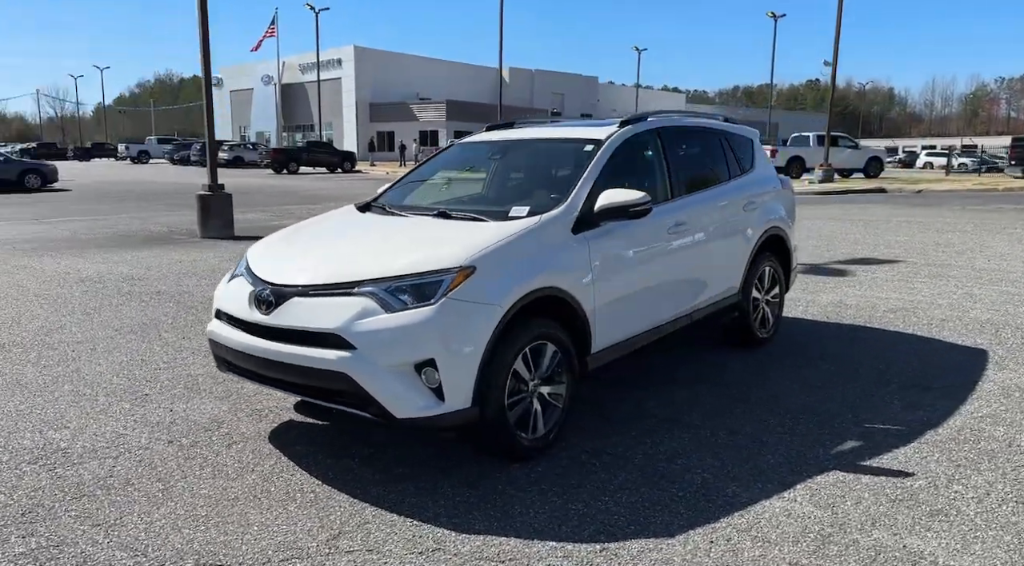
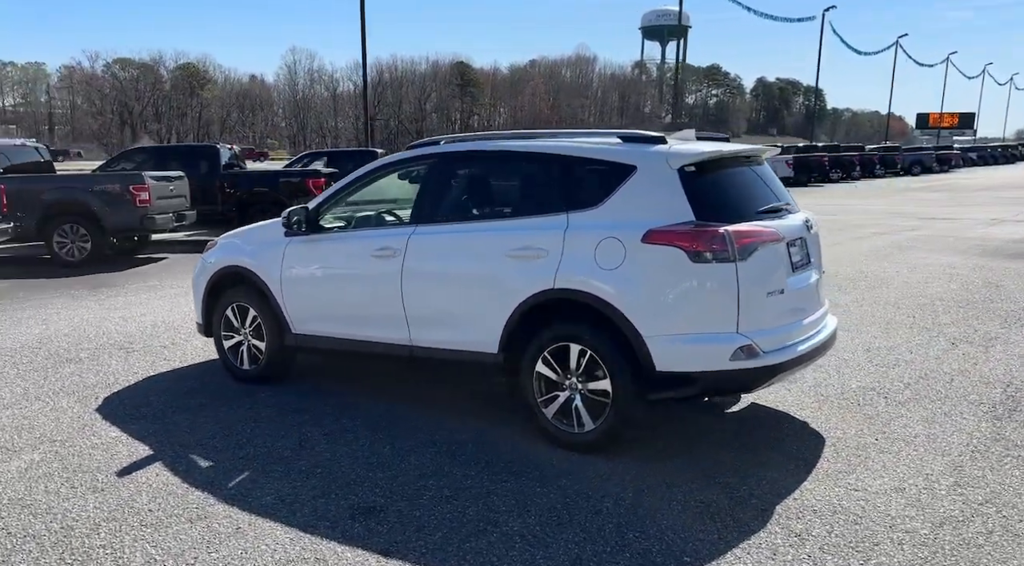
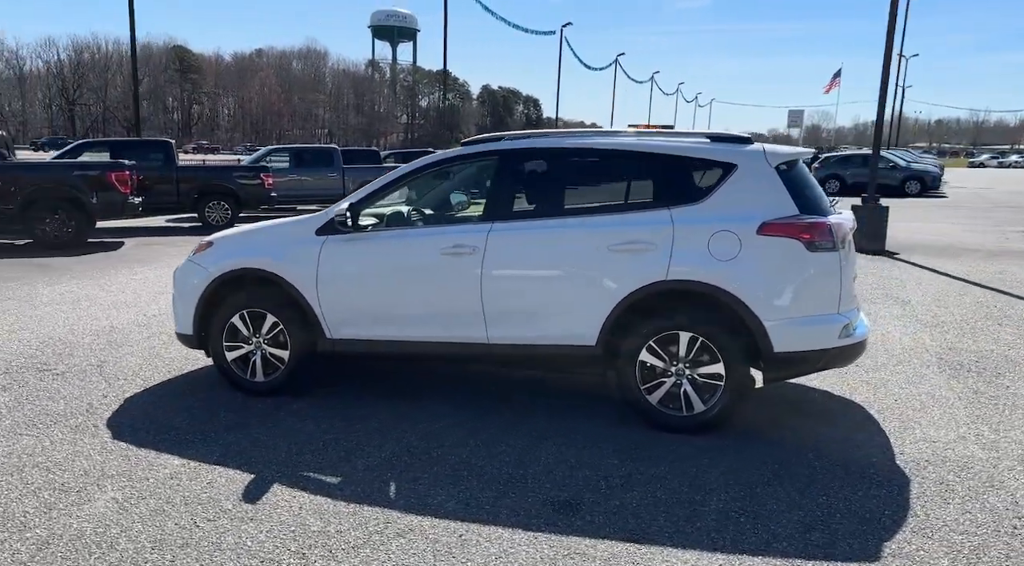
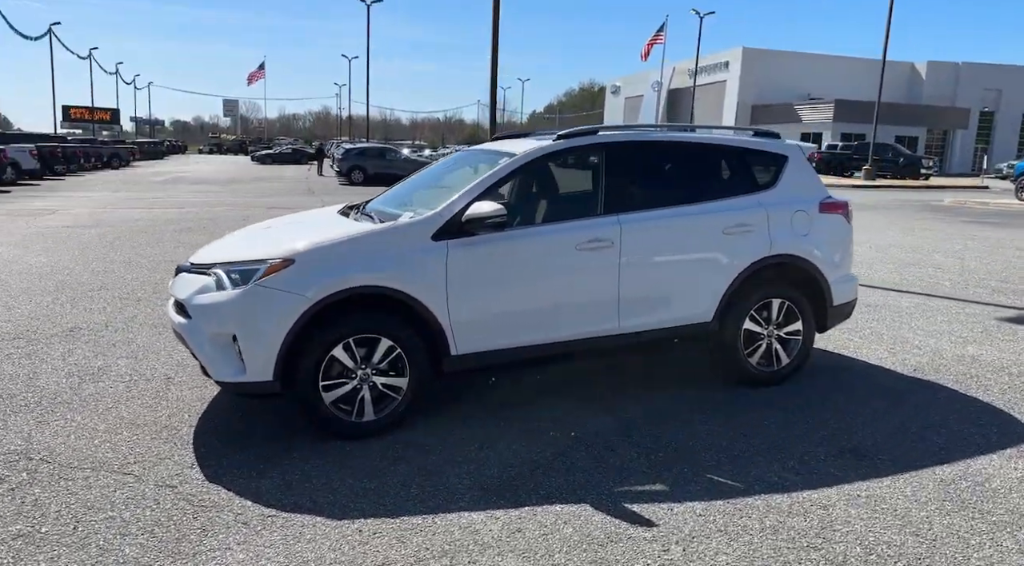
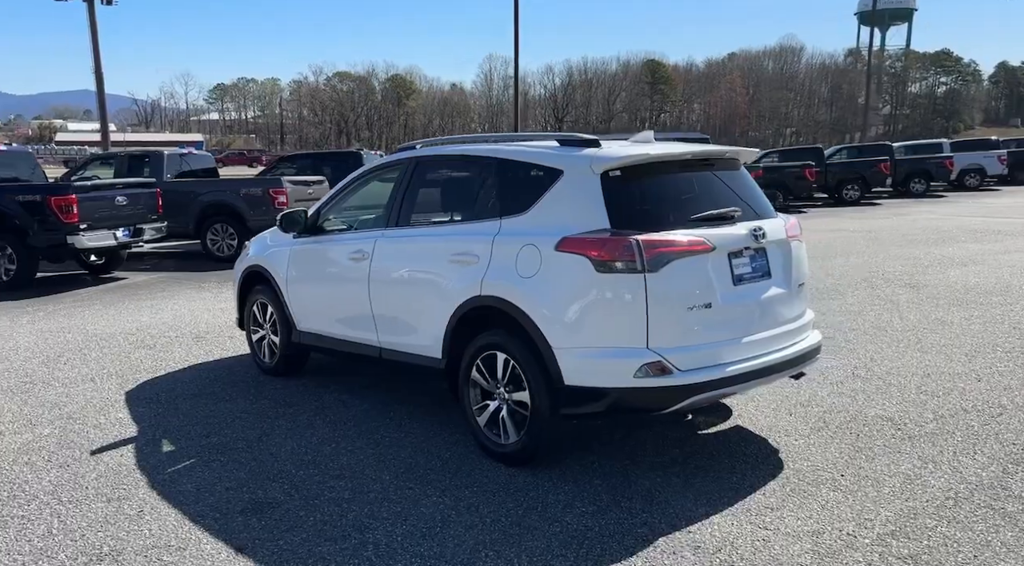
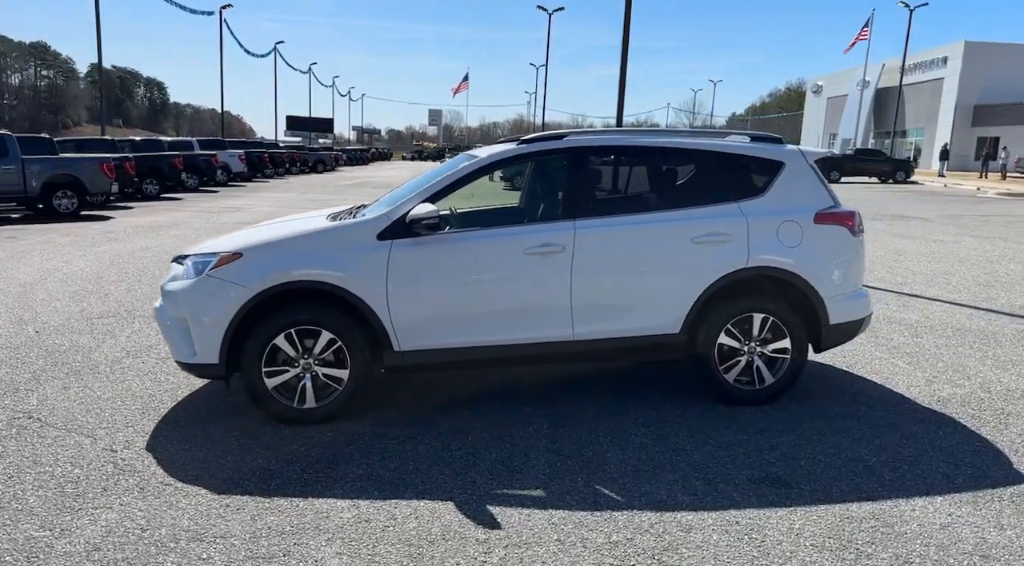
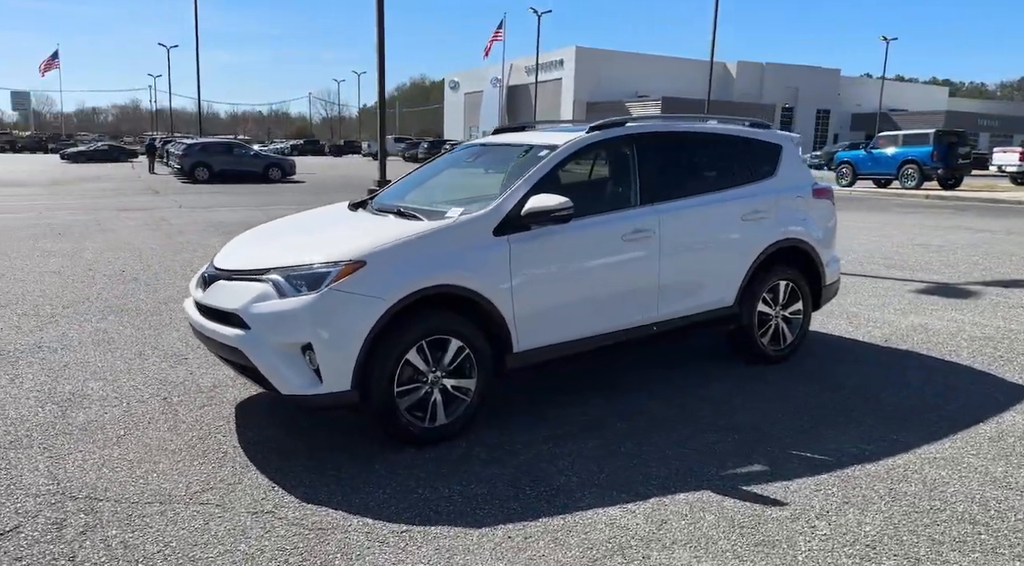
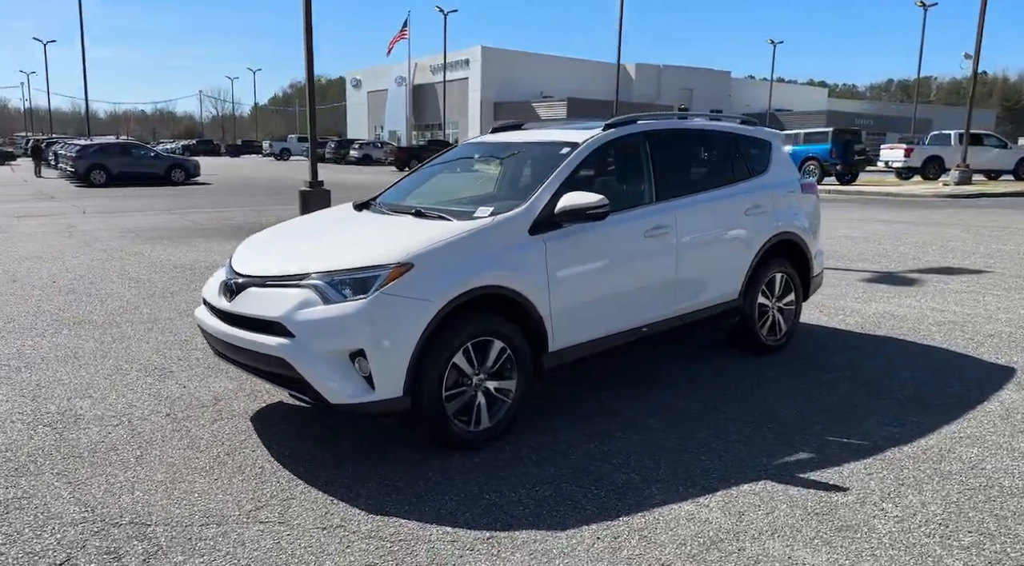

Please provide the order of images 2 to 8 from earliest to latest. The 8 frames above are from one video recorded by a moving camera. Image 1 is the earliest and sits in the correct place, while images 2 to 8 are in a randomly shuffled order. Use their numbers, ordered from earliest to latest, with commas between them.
8, 7, 4, 6, 3, 2, 5
